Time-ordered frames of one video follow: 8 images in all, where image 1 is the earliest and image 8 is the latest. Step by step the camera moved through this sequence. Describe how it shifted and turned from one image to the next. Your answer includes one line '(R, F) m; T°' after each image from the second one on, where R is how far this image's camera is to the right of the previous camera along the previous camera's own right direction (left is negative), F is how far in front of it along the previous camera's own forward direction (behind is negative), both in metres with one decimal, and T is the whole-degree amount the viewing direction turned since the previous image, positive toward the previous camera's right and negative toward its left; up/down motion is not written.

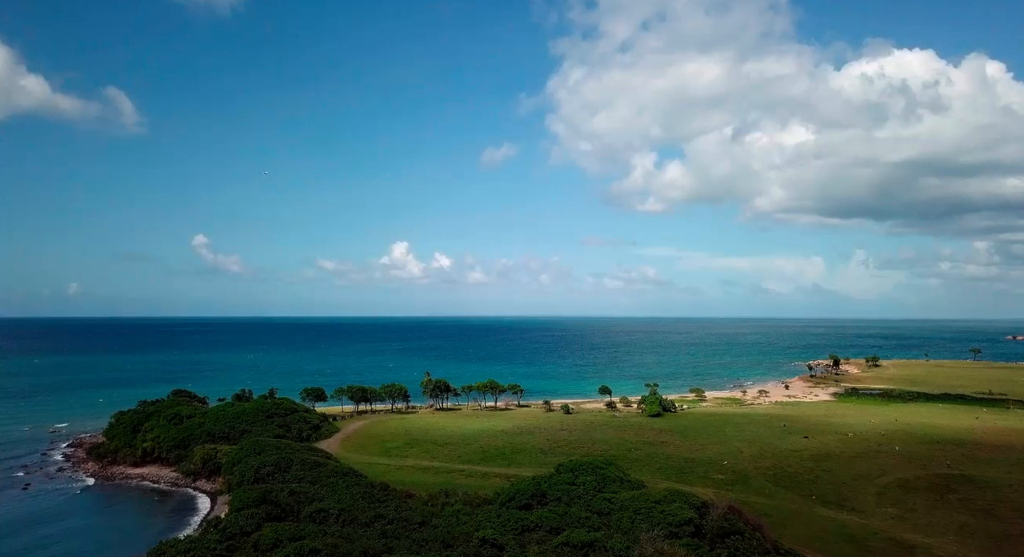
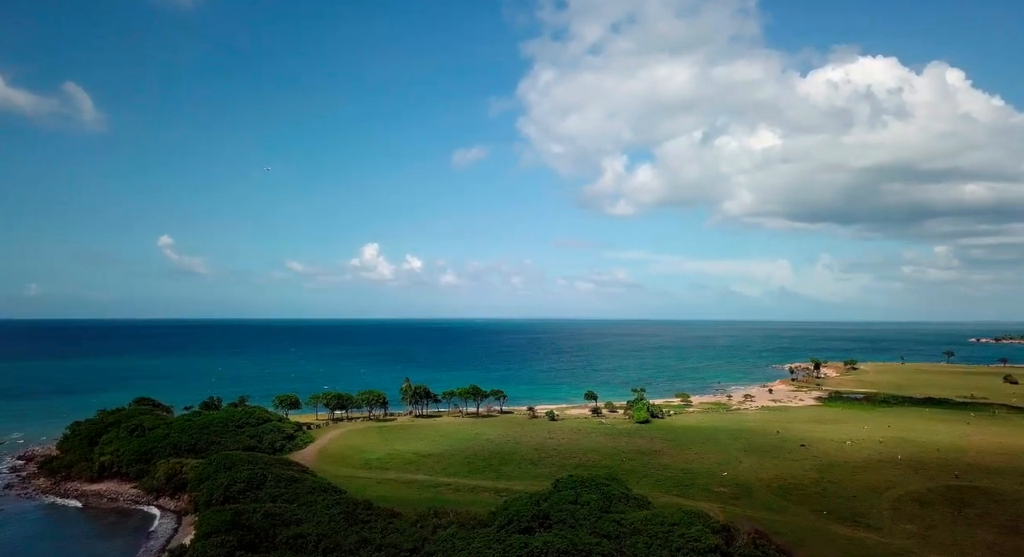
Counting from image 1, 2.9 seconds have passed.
(-1.2, +2.6) m; +2°
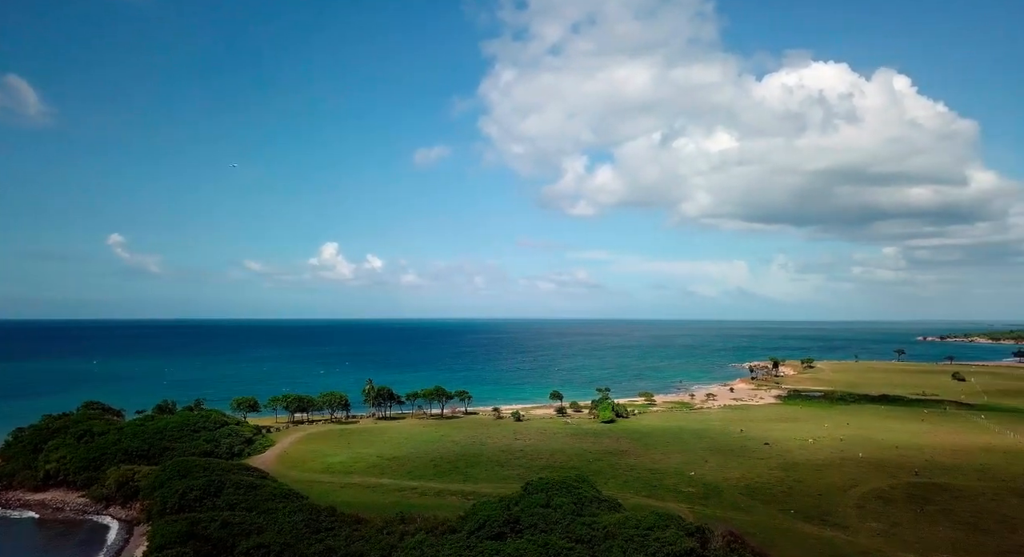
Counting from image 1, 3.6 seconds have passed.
(-0.4, +0.7) m; +3°
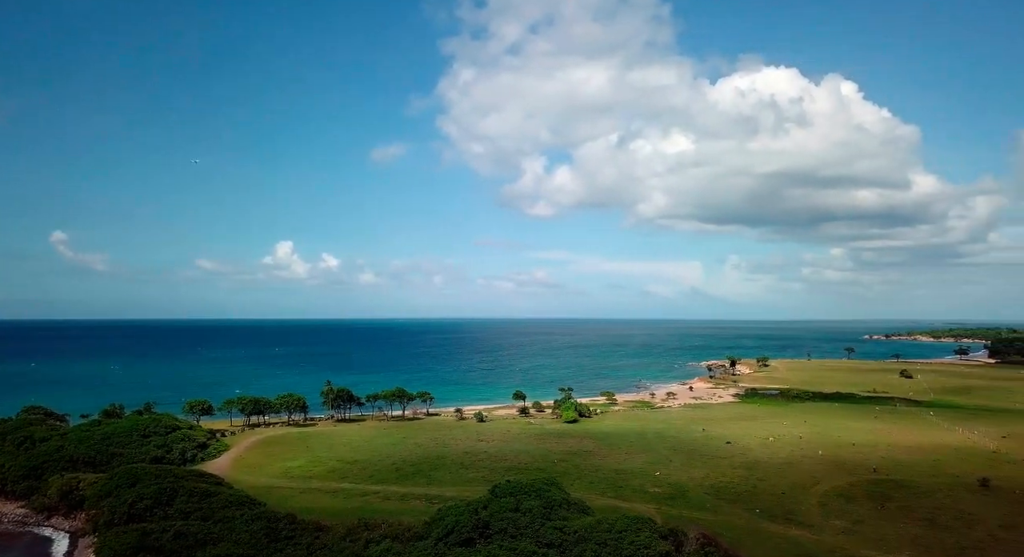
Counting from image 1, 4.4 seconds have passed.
(-0.5, +0.6) m; +4°
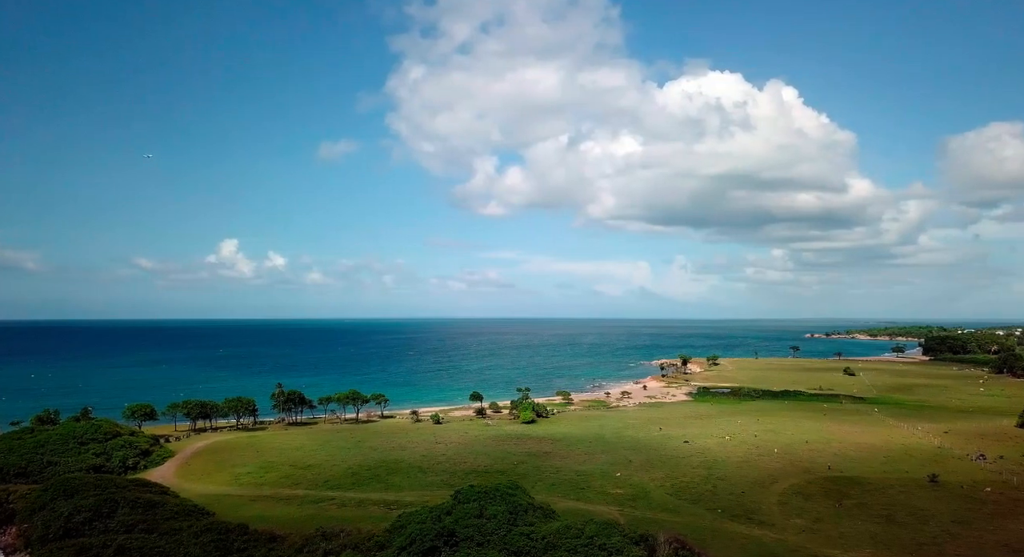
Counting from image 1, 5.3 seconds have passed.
(-0.6, +0.7) m; +4°
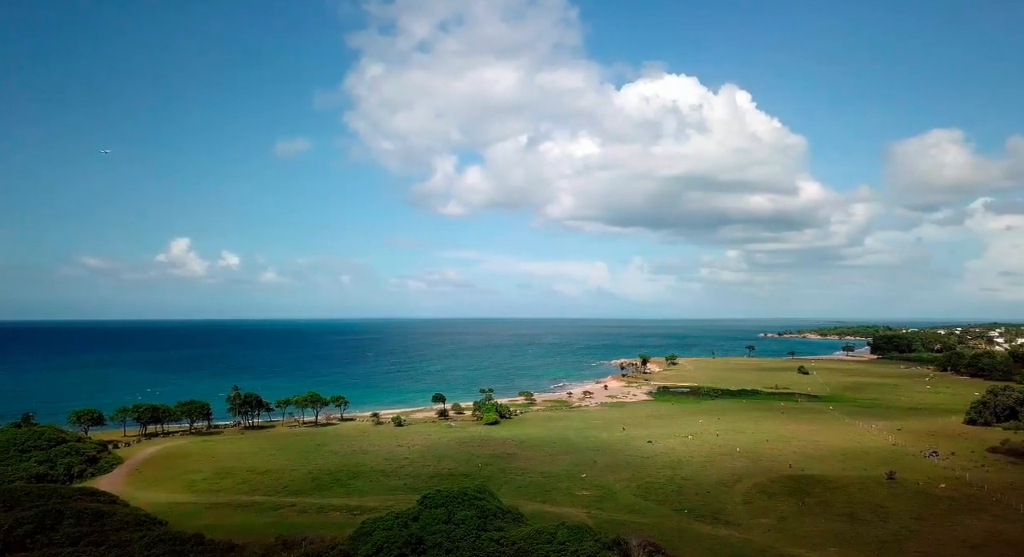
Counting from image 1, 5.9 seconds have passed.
(-0.5, +0.4) m; +4°
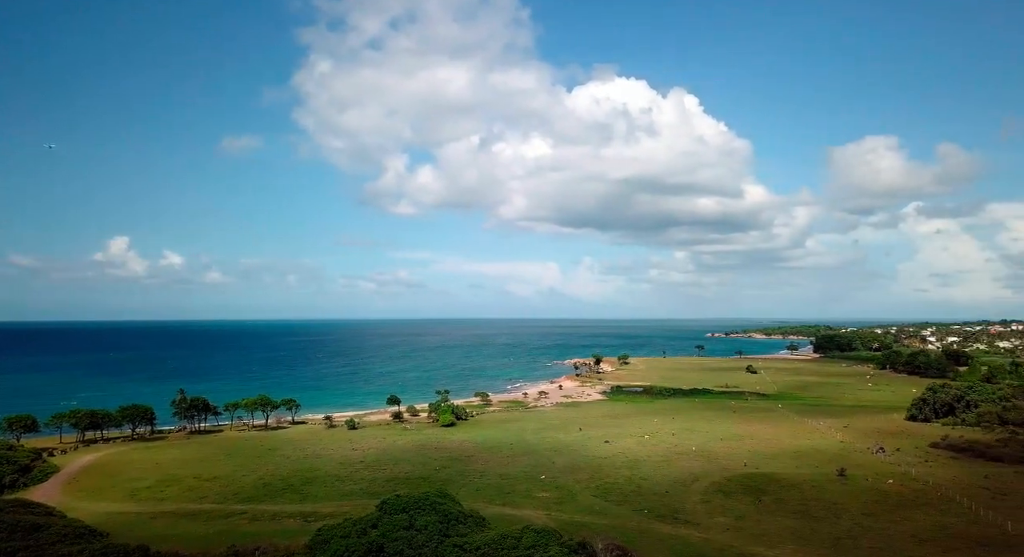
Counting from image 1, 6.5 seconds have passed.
(-0.5, +0.3) m; +4°
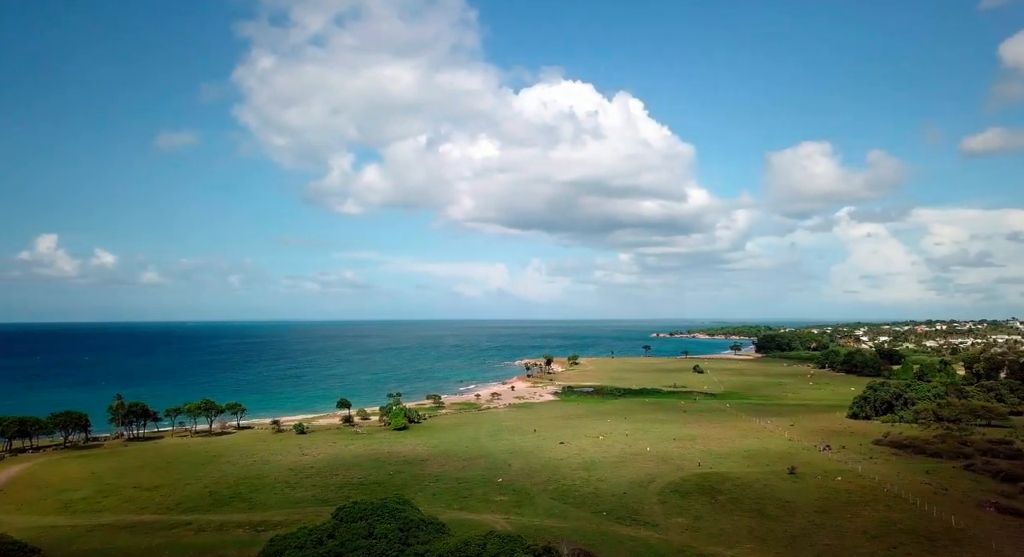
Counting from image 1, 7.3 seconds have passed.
(-0.6, +0.3) m; +5°
